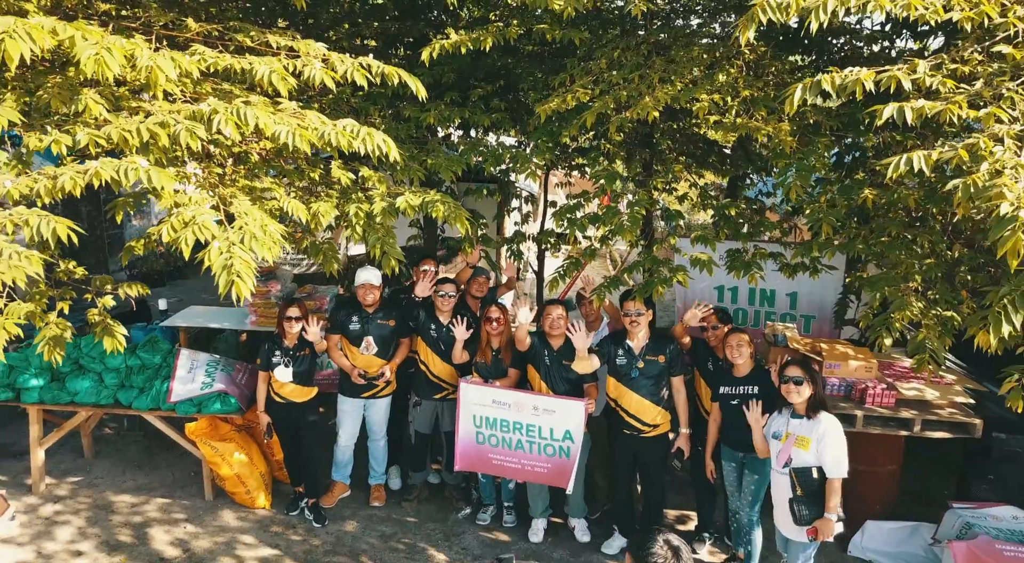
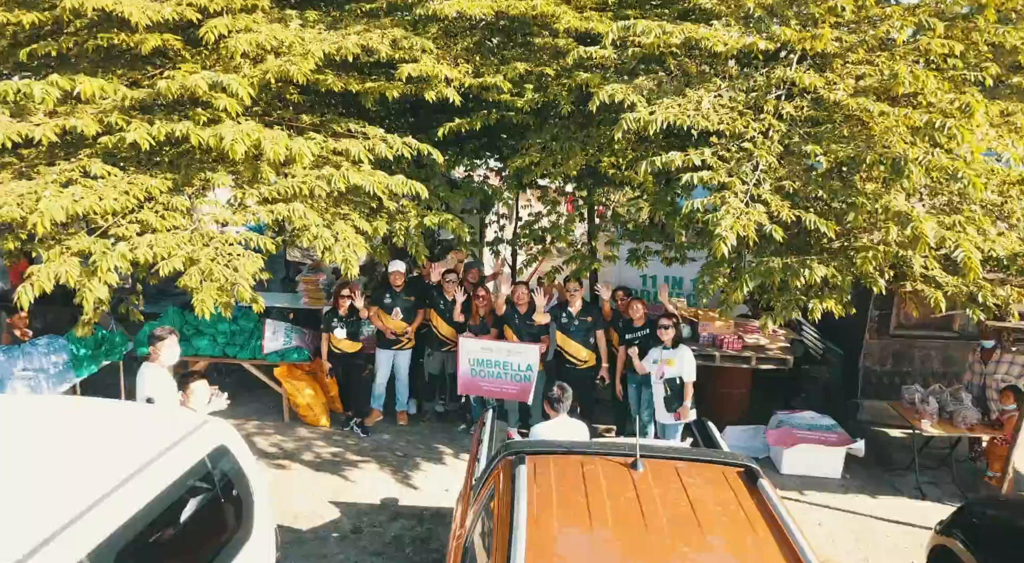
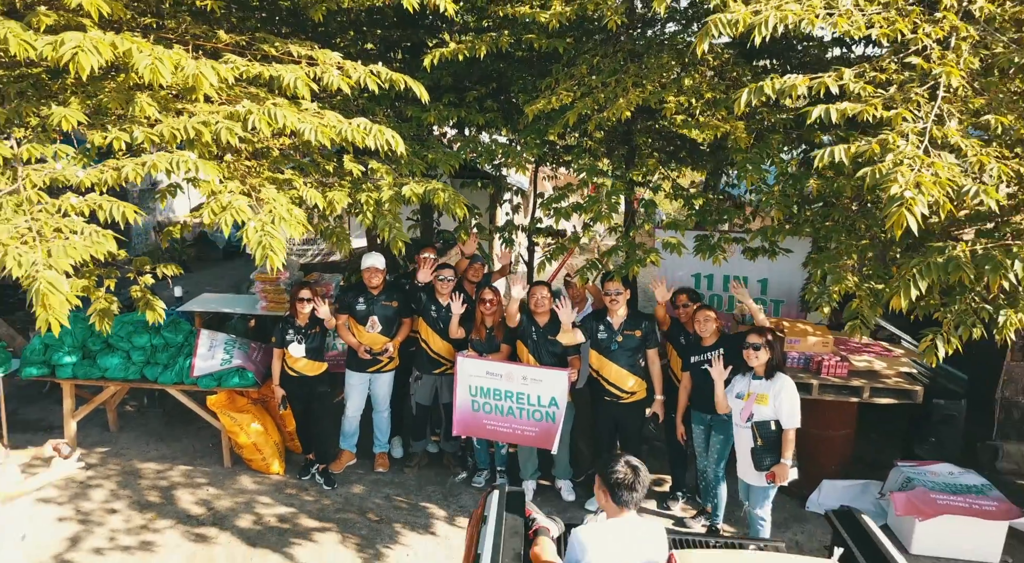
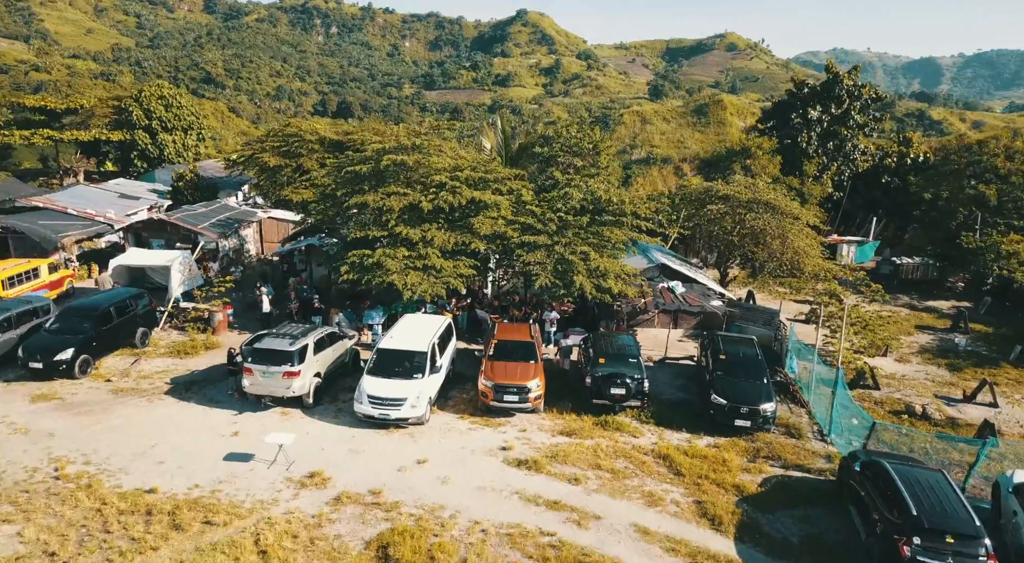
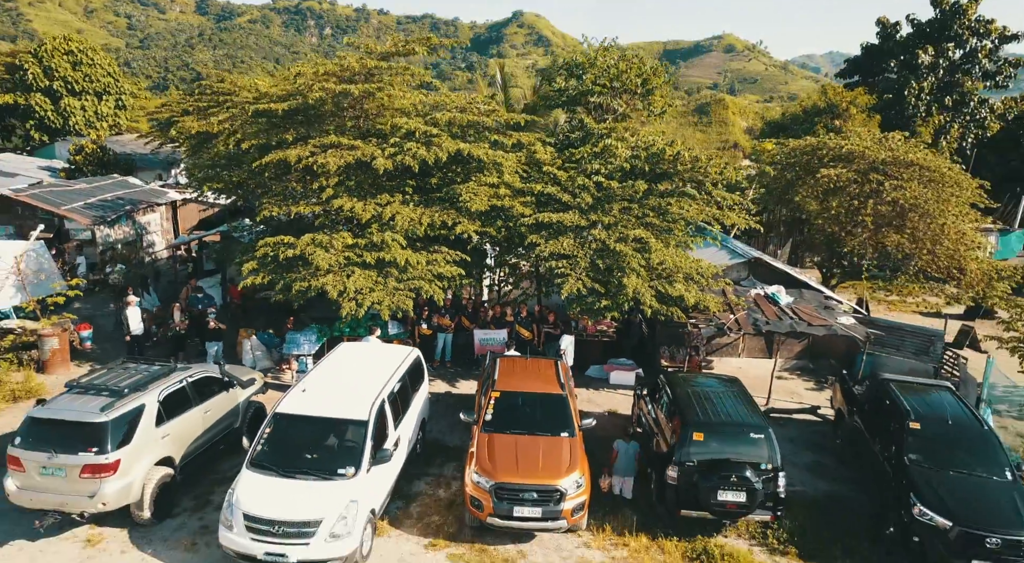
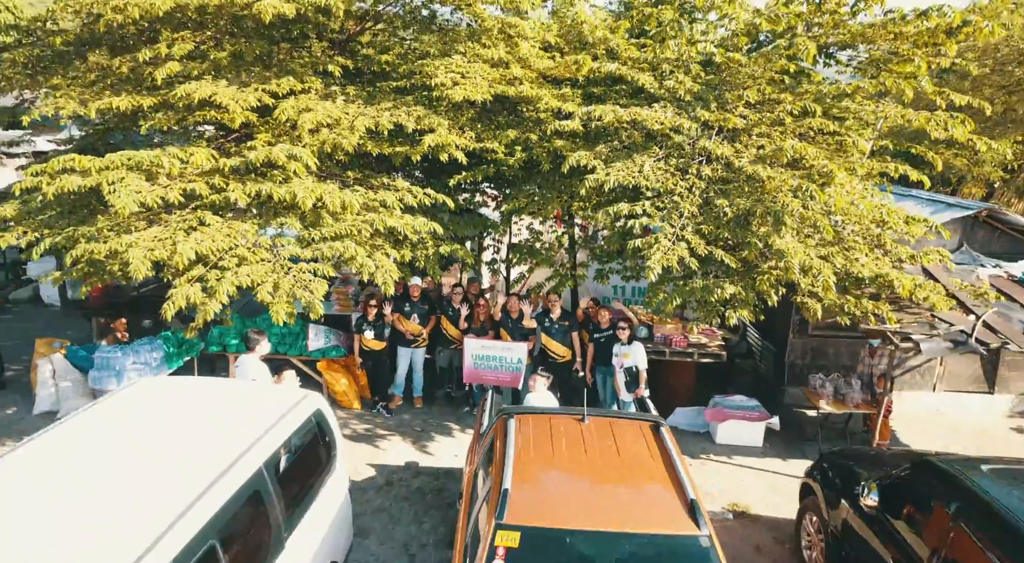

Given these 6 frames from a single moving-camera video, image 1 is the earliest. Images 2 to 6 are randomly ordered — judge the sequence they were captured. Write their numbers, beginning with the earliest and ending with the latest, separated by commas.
3, 2, 6, 5, 4
